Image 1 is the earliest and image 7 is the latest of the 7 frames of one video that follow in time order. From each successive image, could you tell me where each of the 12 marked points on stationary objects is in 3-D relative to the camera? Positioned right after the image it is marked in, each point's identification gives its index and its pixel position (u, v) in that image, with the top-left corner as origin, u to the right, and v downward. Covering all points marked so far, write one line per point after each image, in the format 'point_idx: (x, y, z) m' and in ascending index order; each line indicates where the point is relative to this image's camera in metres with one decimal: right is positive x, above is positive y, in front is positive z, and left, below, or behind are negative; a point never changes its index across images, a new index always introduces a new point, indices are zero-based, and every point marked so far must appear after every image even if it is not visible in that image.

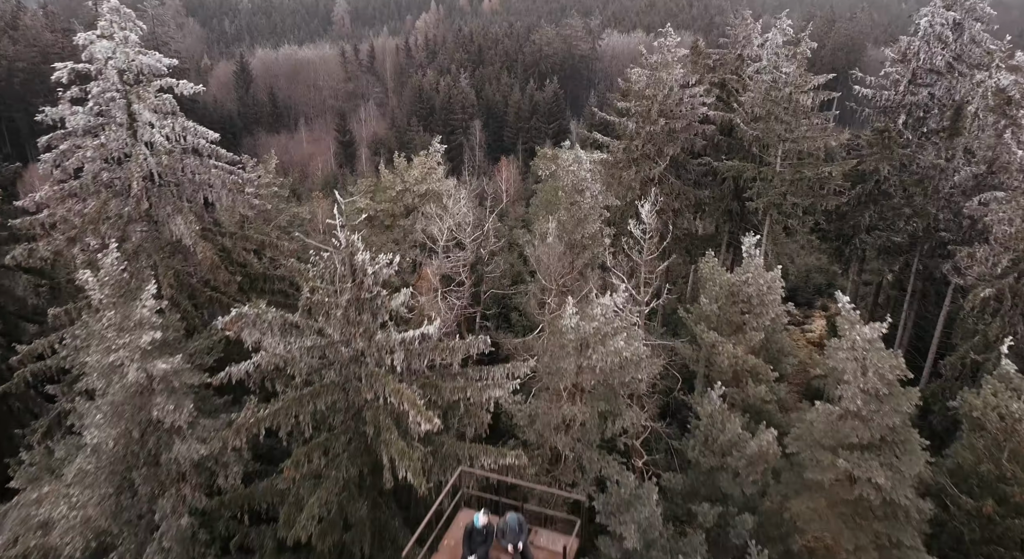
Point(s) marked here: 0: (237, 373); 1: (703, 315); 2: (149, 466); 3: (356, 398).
0: (-4.5, -1.5, +10.2) m
1: (+5.0, -0.9, +16.6) m
2: (-6.1, -3.2, +10.8) m
3: (-2.6, -2.0, +10.5) m
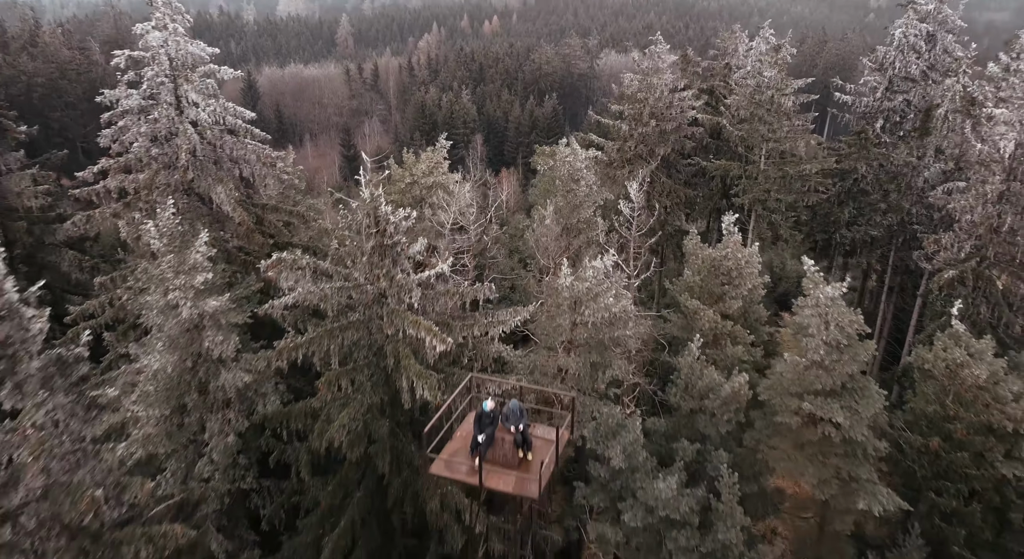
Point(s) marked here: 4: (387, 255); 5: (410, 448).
0: (-4.4, -0.6, +11.9) m
1: (+5.0, -0.2, +18.3) m
2: (-6.1, -2.2, +12.4) m
3: (-2.6, -1.1, +12.2) m
4: (-2.4, +0.5, +11.9) m
5: (-2.0, -3.4, +12.6) m
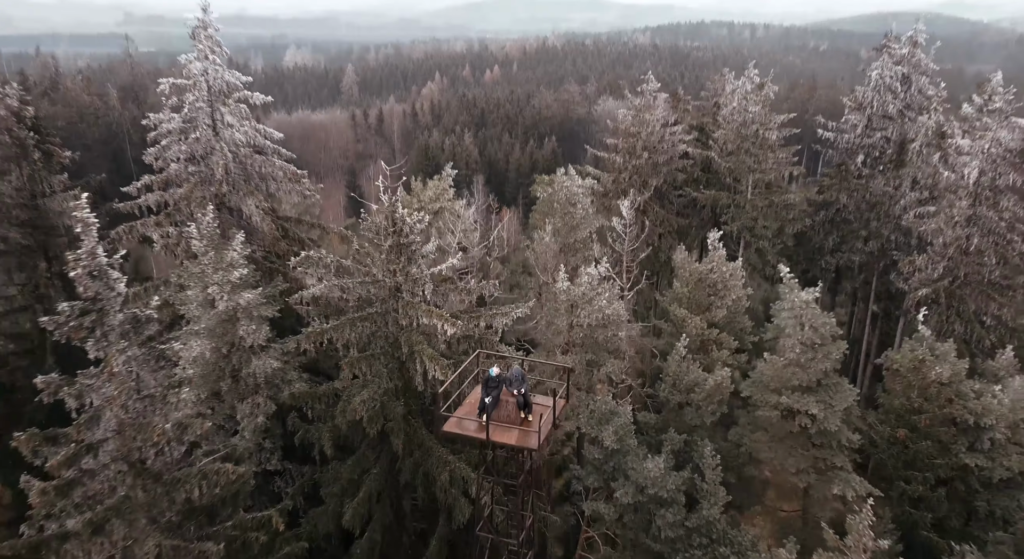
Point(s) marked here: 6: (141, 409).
0: (-4.4, -0.5, +13.4) m
1: (+5.1, -0.5, +19.7) m
2: (-6.1, -2.2, +13.8) m
3: (-2.5, -1.0, +13.6) m
4: (-2.3, +0.6, +13.4) m
5: (-2.0, -3.3, +13.9) m
6: (-5.3, -1.9, +9.2) m
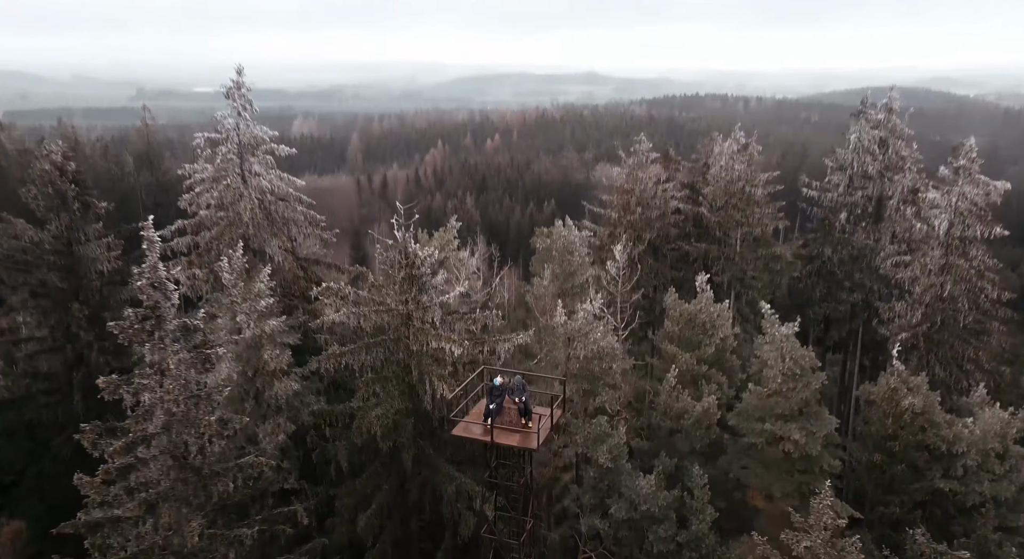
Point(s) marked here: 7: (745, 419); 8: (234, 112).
0: (-4.3, -1.1, +14.7) m
1: (+5.1, -1.8, +21.0) m
2: (-6.0, -2.8, +14.9) m
3: (-2.5, -1.6, +14.9) m
4: (-2.3, -0.1, +14.8) m
5: (-1.9, -4.0, +14.9) m
6: (-5.3, -2.1, +10.4) m
7: (+6.4, -3.9, +17.6) m
8: (-7.6, +4.6, +17.5) m
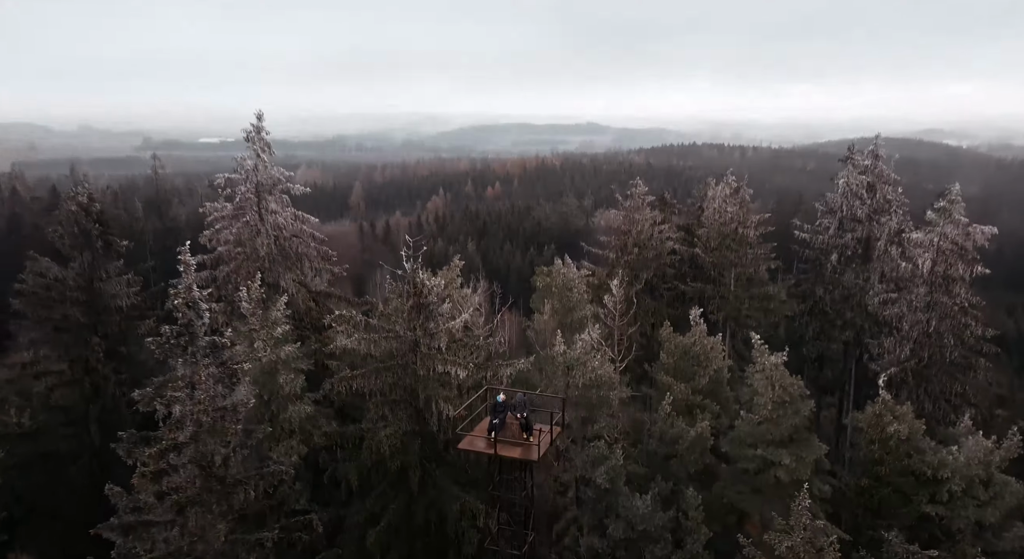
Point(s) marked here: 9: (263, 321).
0: (-4.3, -1.8, +15.6) m
1: (+5.2, -3.0, +21.8) m
2: (-6.0, -3.5, +15.7) m
3: (-2.4, -2.3, +15.7) m
4: (-2.2, -0.8, +15.8) m
5: (-1.9, -4.7, +15.6) m
6: (-5.2, -2.4, +11.3) m
7: (+6.5, -4.8, +18.3) m
8: (-7.6, +3.7, +18.8) m
9: (-6.3, -1.1, +16.1) m
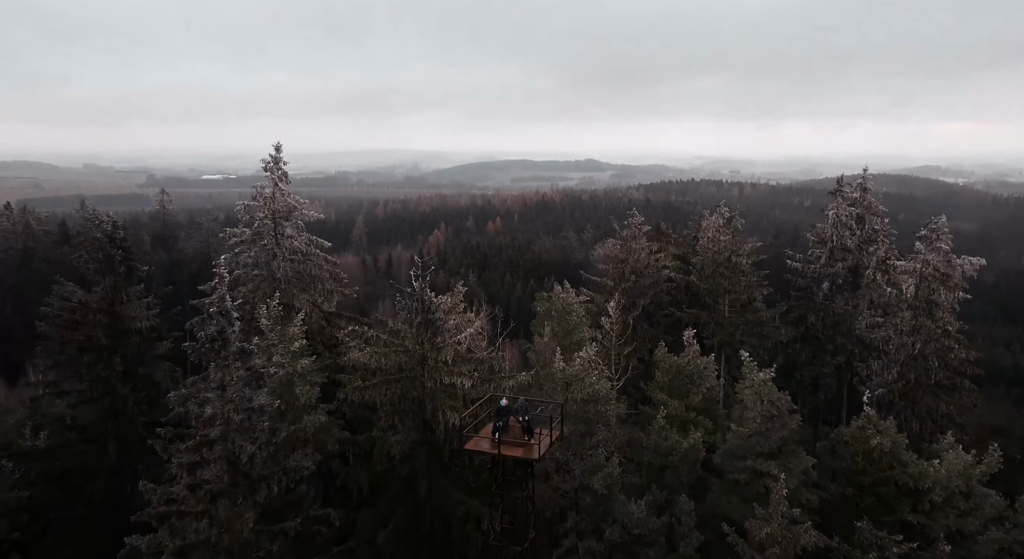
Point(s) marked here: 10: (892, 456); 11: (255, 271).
0: (-4.2, -2.2, +16.7) m
1: (+5.2, -3.8, +22.8) m
2: (-5.9, -4.0, +16.7) m
3: (-2.4, -2.8, +16.8) m
4: (-2.2, -1.3, +16.9) m
5: (-1.8, -5.1, +16.5) m
6: (-5.2, -2.7, +12.3) m
7: (+6.5, -5.4, +19.2) m
8: (-7.5, +3.1, +20.2) m
9: (-6.2, -1.6, +17.2) m
10: (+10.9, -5.0, +18.5) m
11: (-8.0, +0.4, +20.2) m
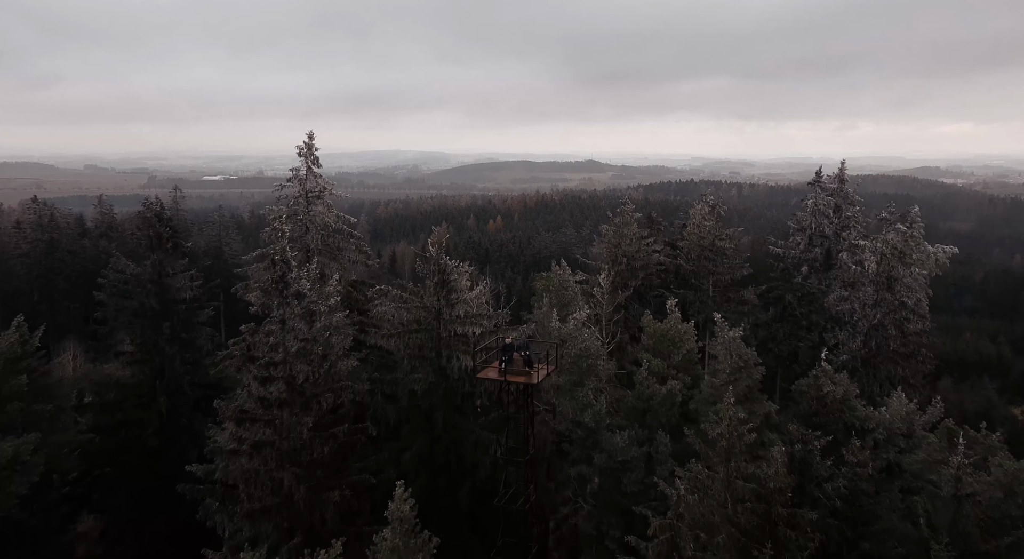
0: (-4.1, -1.2, +19.6) m
1: (+5.3, -2.8, +25.8) m
2: (-5.8, -2.9, +19.6) m
3: (-2.3, -1.8, +19.8) m
4: (-2.1, -0.2, +19.9) m
5: (-1.7, -4.1, +19.5) m
6: (-5.1, -1.6, +15.3) m
7: (+6.6, -4.3, +22.2) m
8: (-7.4, +4.1, +23.2) m
9: (-6.1, -0.5, +20.2) m
10: (+11.0, -4.0, +21.5) m
11: (-7.9, +1.4, +23.2) m
